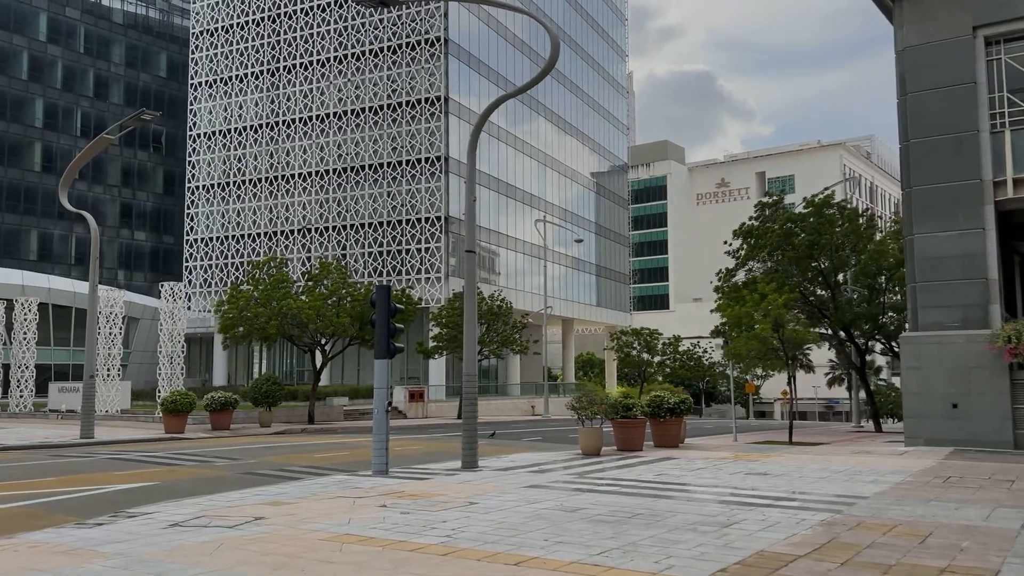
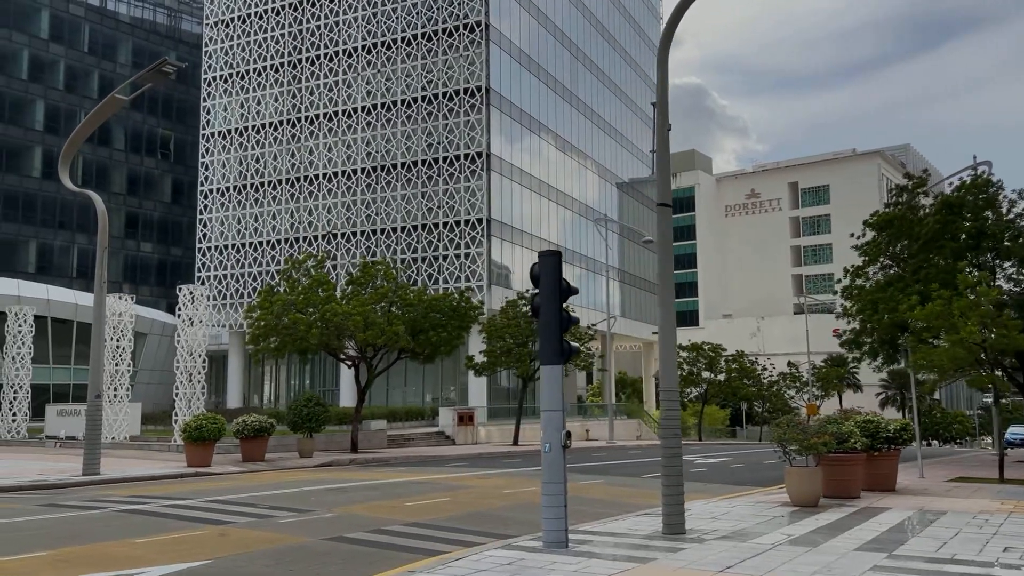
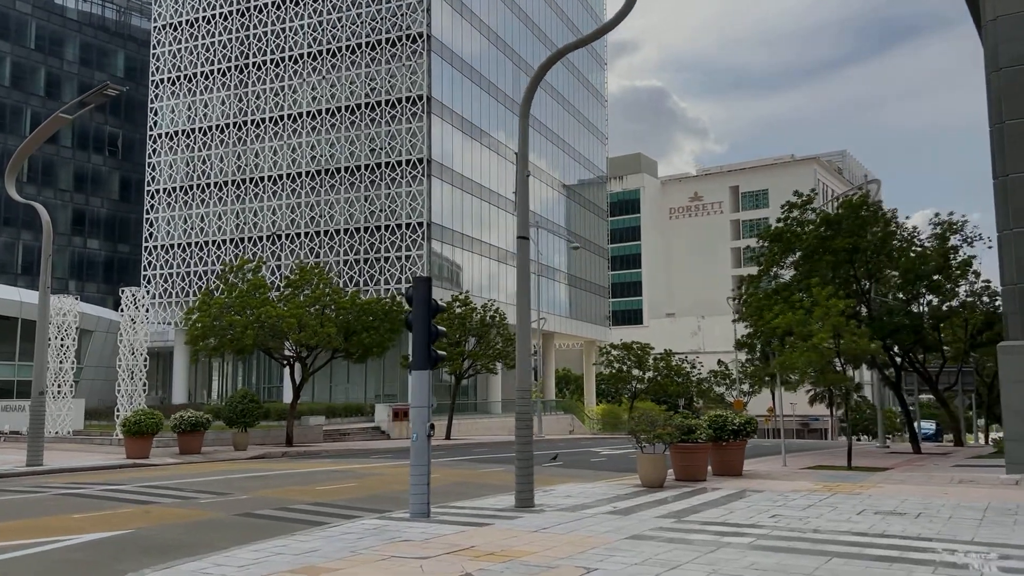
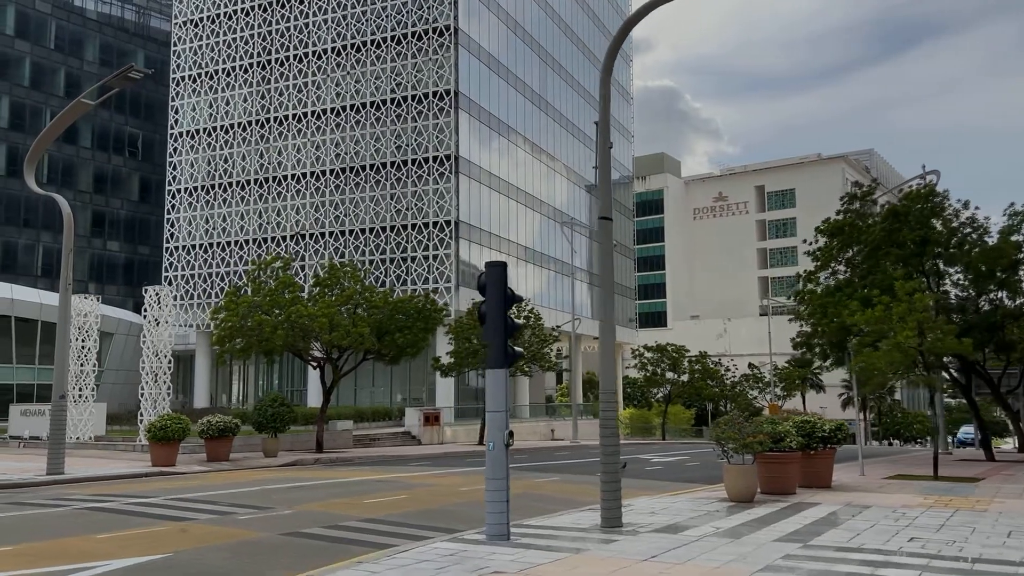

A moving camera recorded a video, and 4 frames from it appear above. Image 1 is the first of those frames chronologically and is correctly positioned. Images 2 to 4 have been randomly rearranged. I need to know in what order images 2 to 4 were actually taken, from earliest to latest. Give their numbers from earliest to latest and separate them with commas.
3, 4, 2
